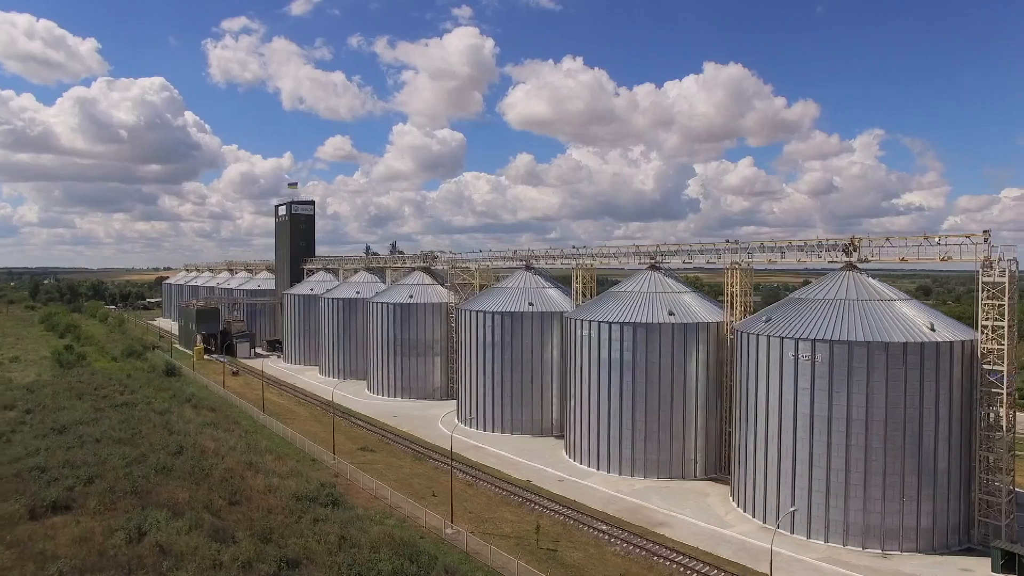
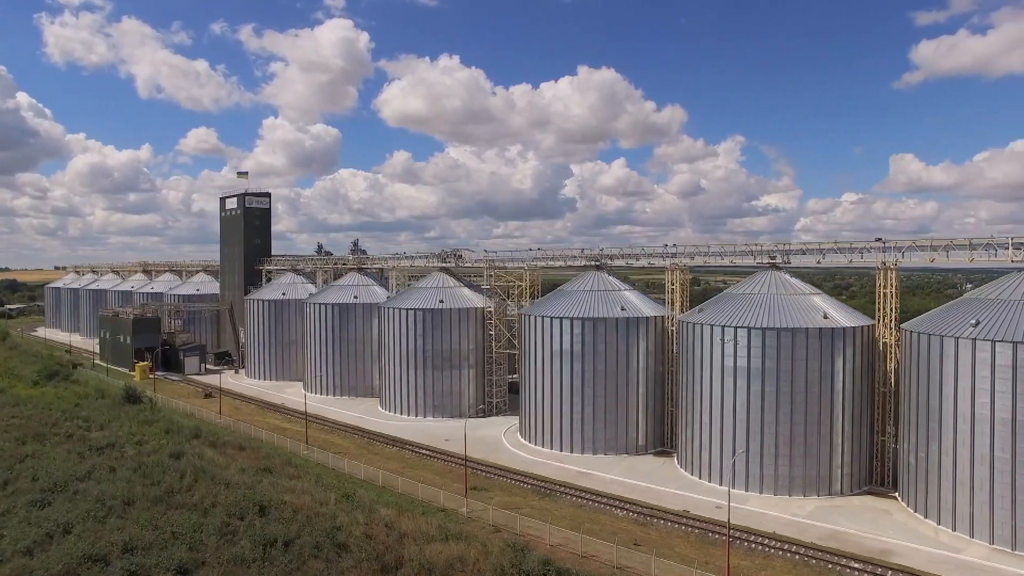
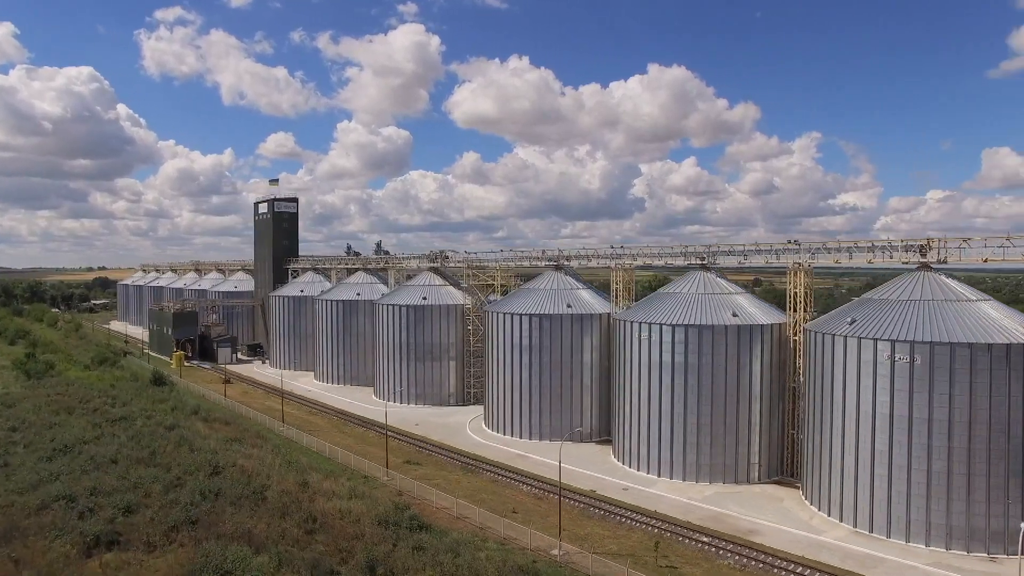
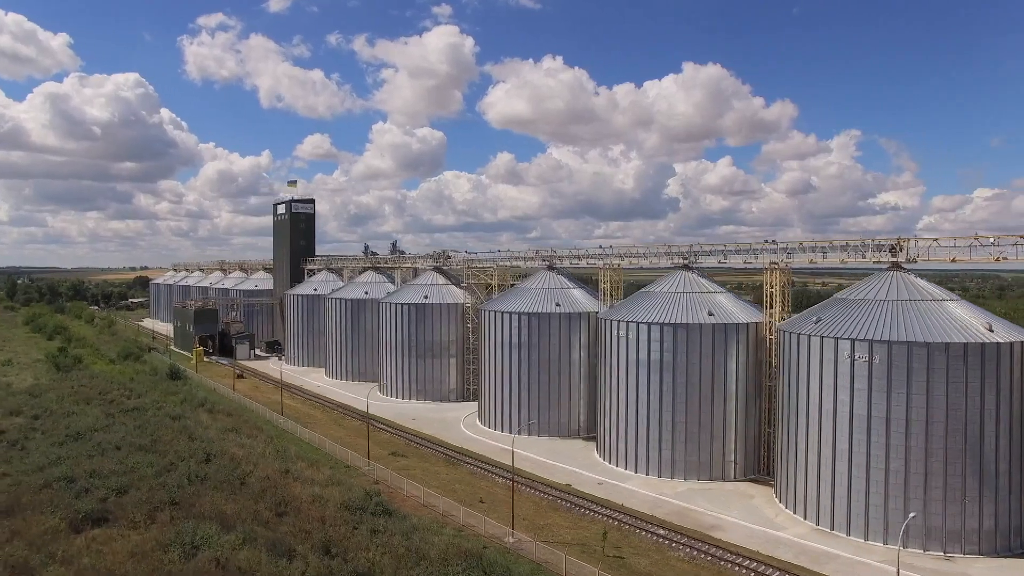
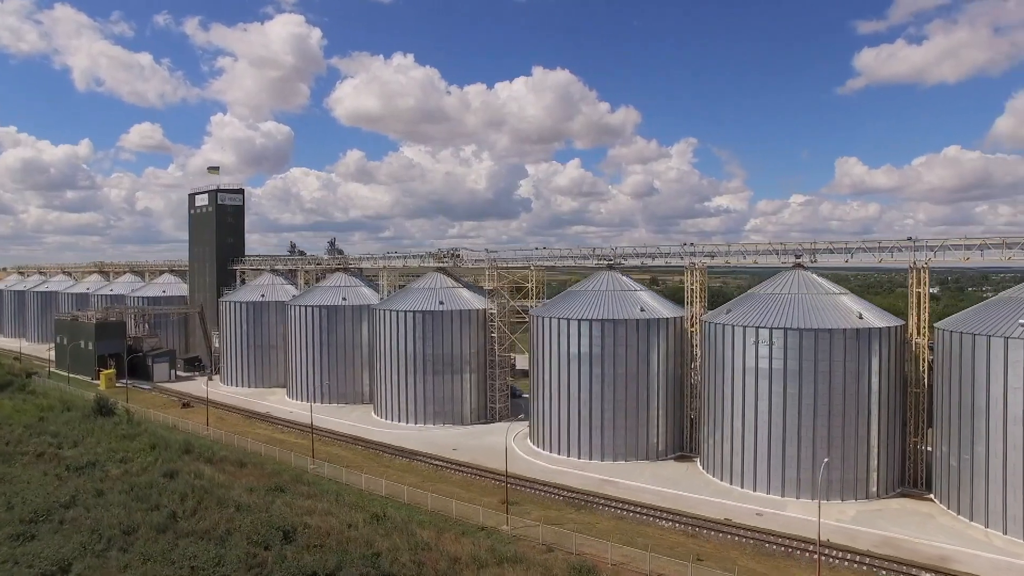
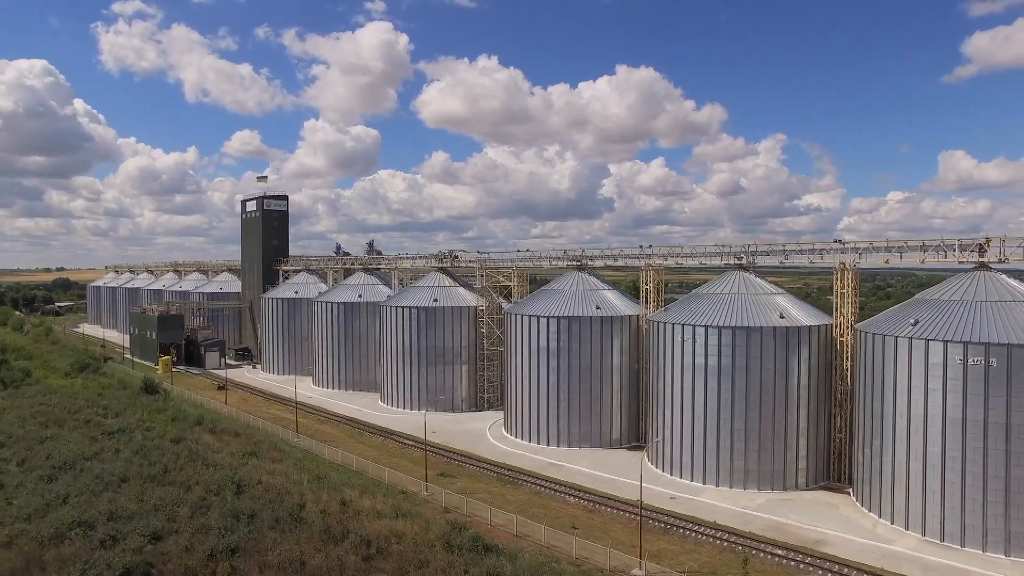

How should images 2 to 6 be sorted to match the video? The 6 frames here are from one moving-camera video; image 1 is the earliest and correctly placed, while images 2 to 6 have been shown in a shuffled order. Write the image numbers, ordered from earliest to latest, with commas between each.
4, 3, 6, 2, 5
